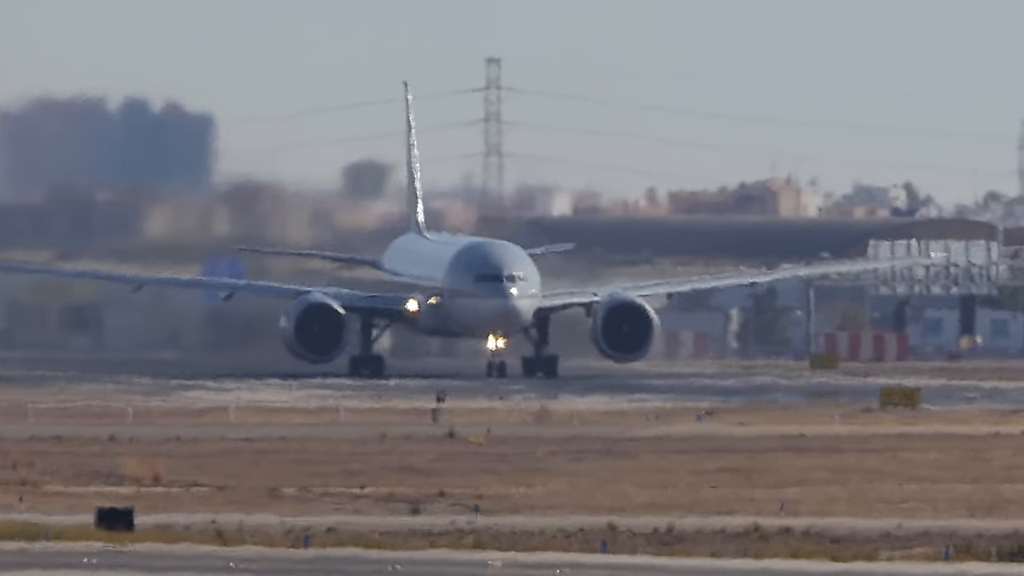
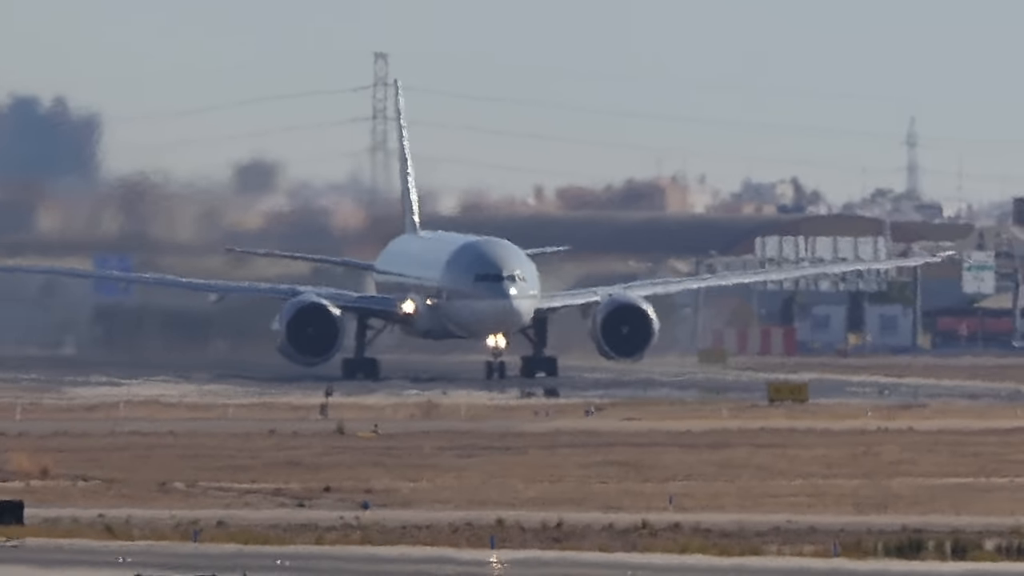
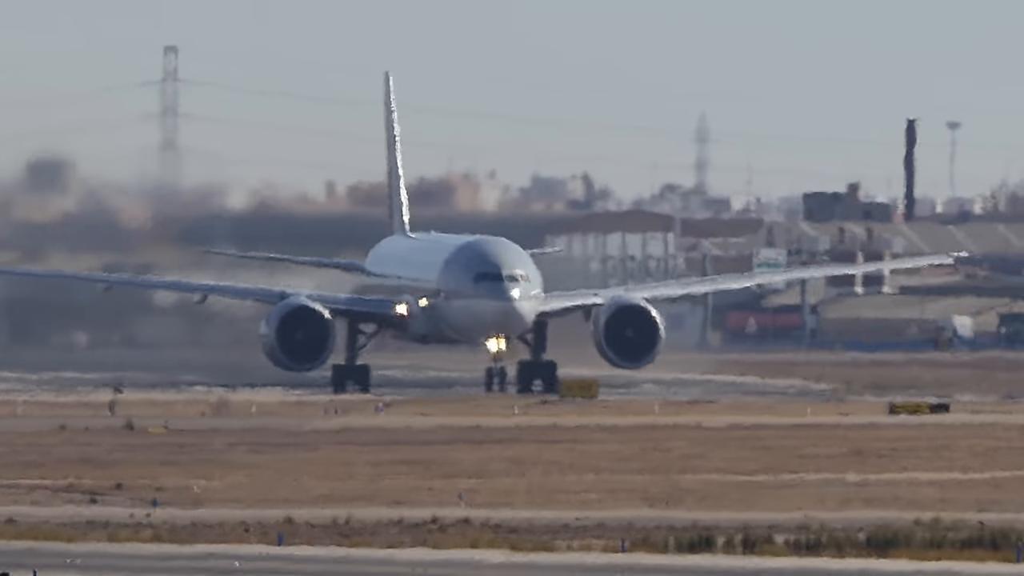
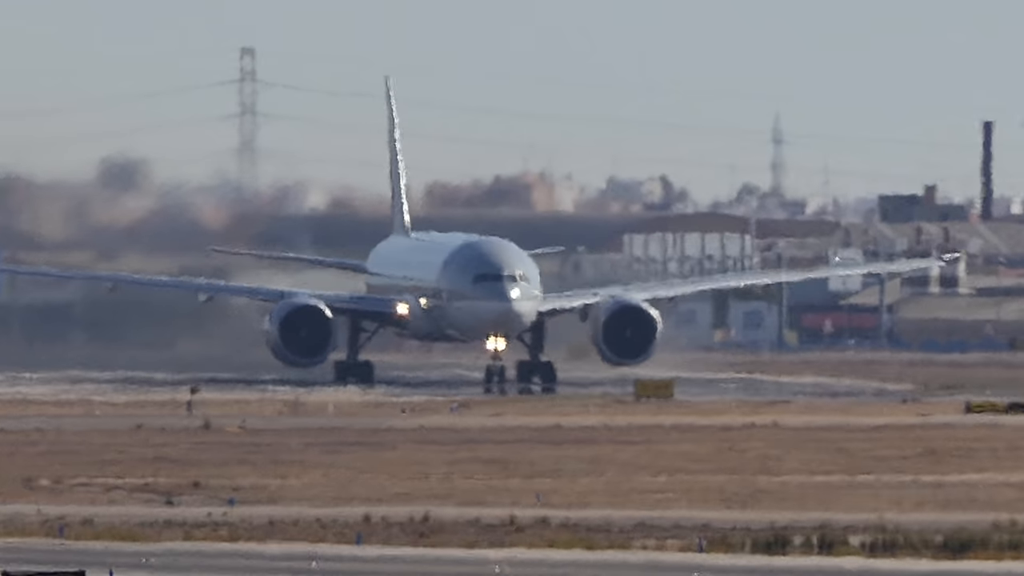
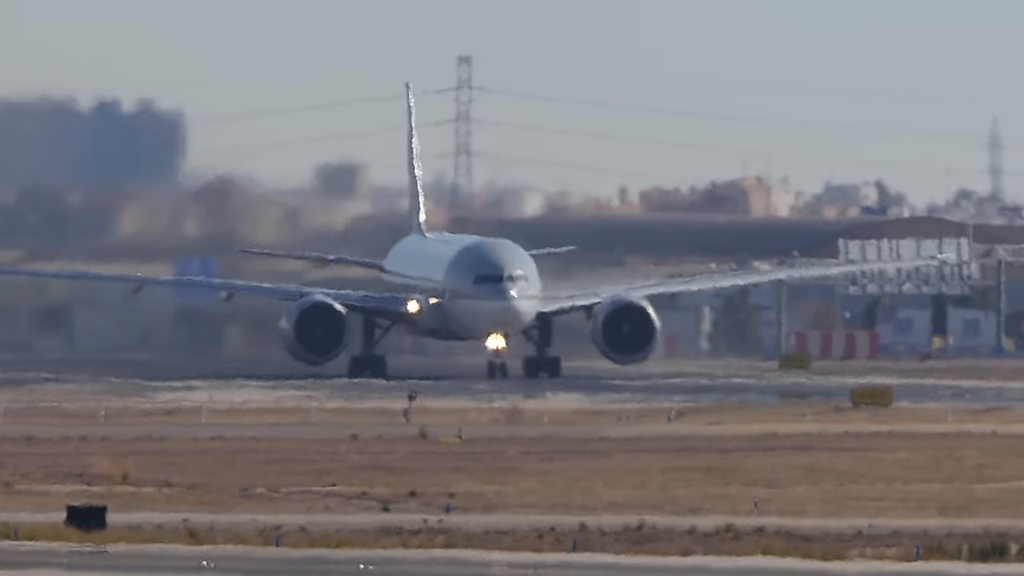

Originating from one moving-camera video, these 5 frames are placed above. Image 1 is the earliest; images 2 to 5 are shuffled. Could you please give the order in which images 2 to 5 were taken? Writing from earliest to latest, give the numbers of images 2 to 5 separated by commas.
5, 2, 4, 3
